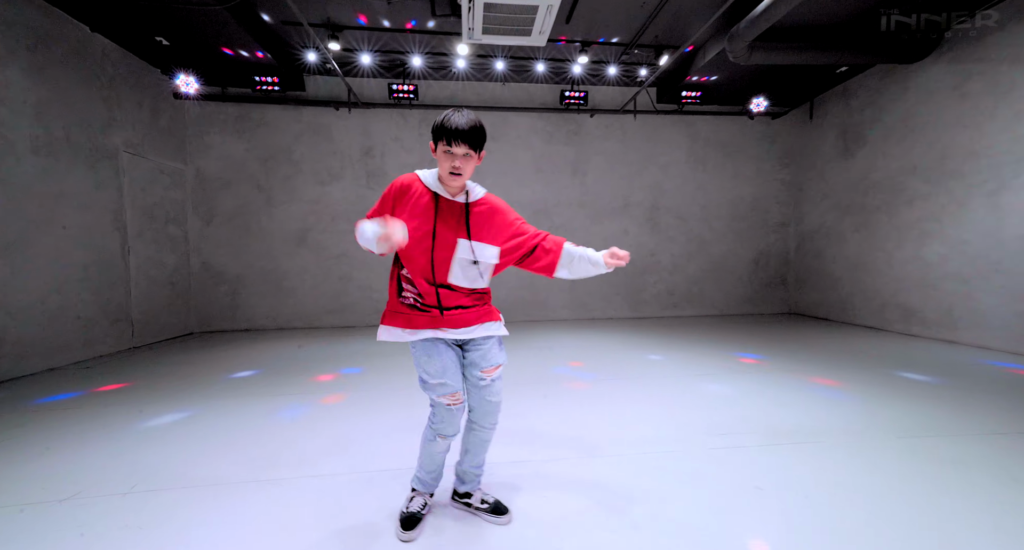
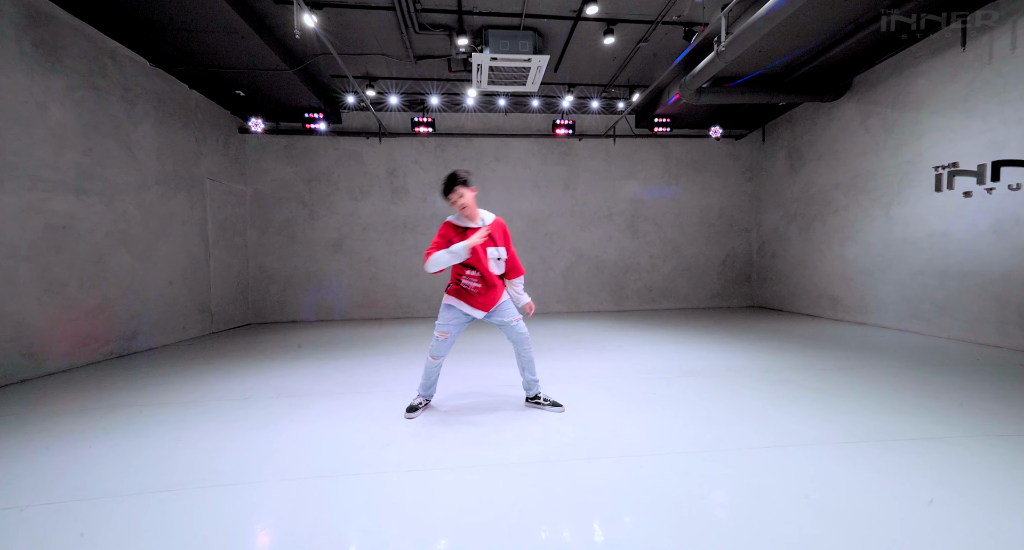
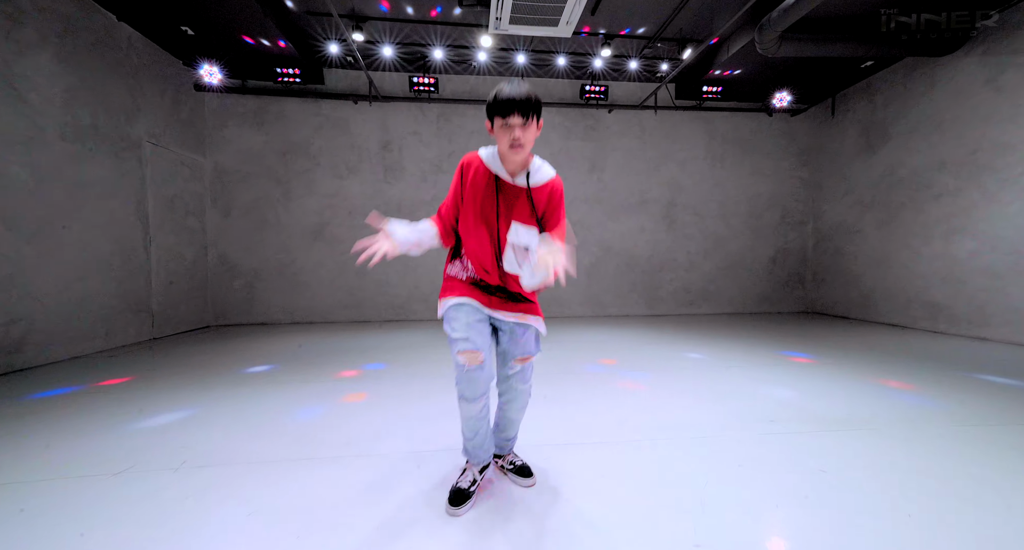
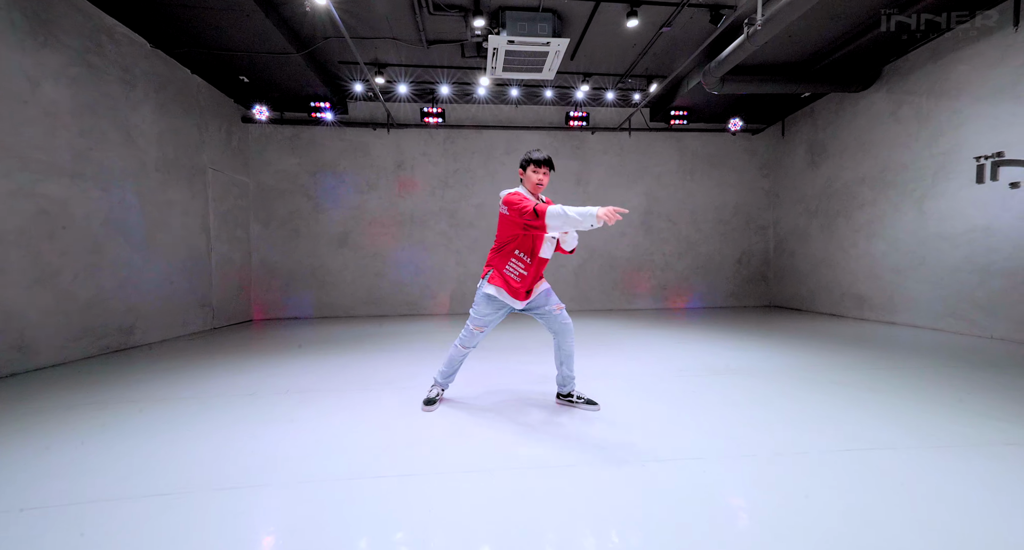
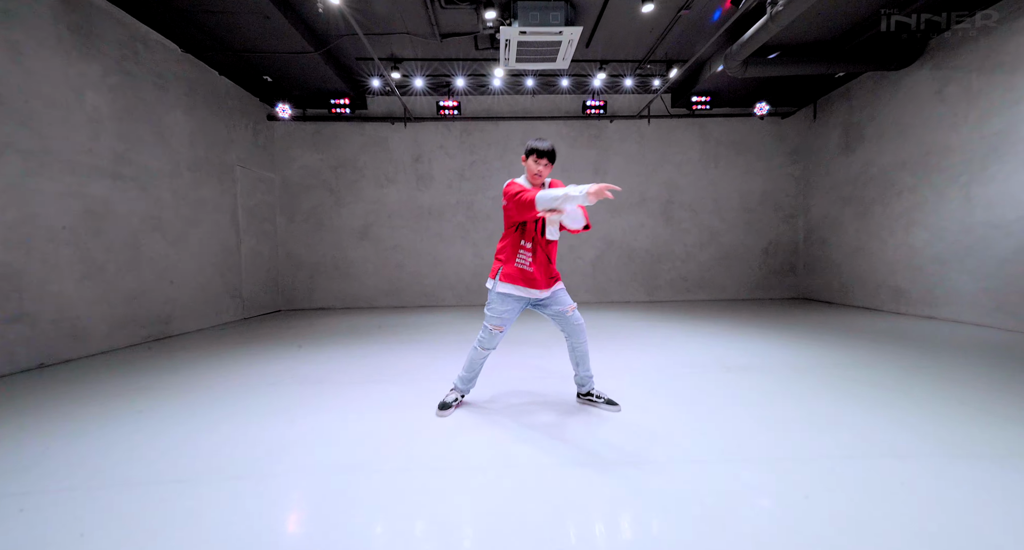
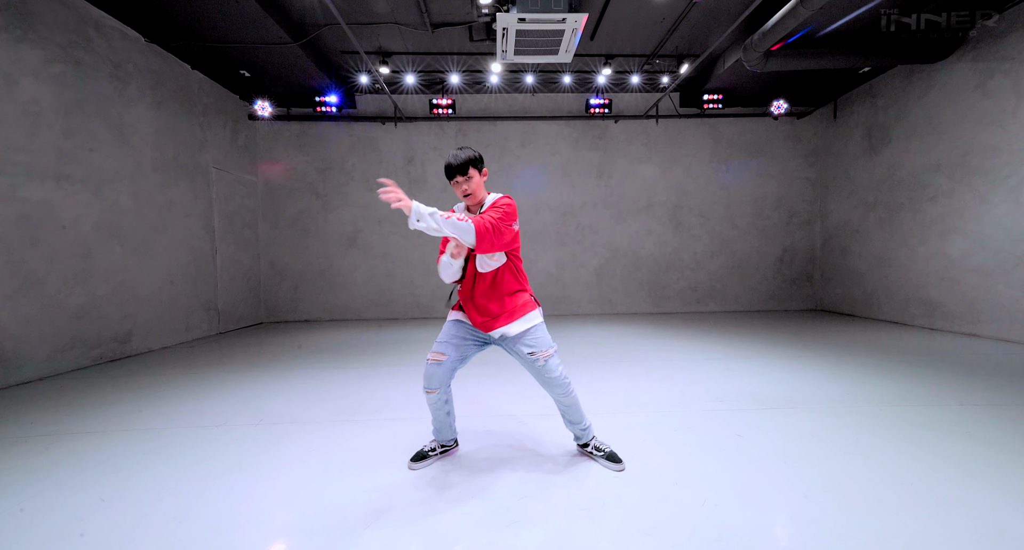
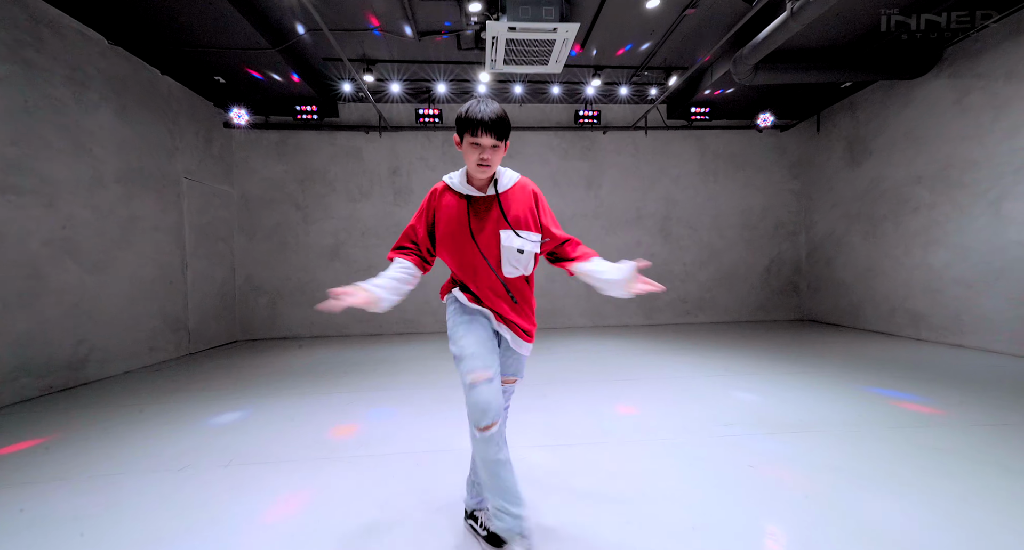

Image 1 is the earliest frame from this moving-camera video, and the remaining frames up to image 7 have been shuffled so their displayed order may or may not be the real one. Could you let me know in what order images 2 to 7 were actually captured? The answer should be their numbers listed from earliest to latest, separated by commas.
3, 7, 5, 6, 4, 2
